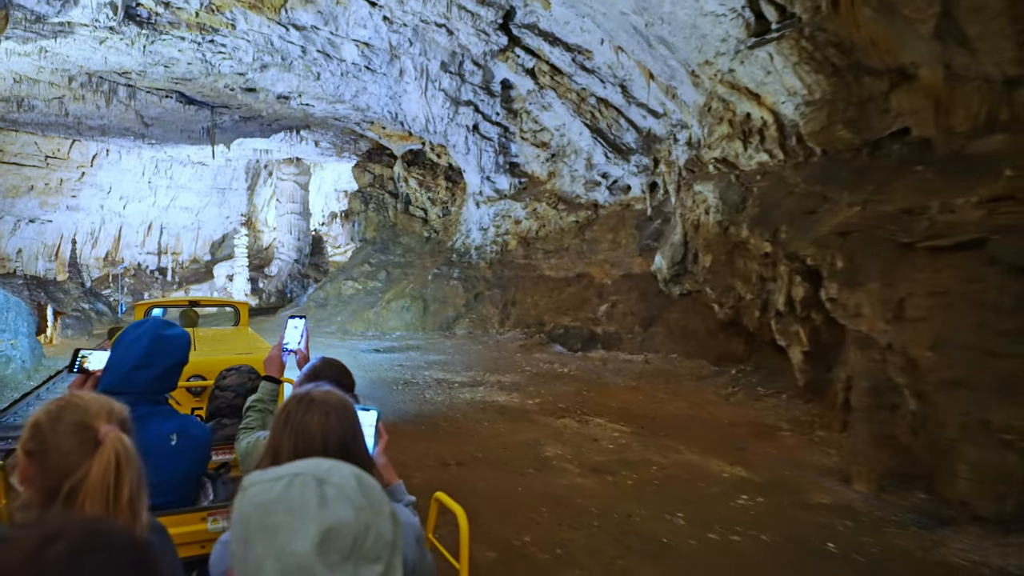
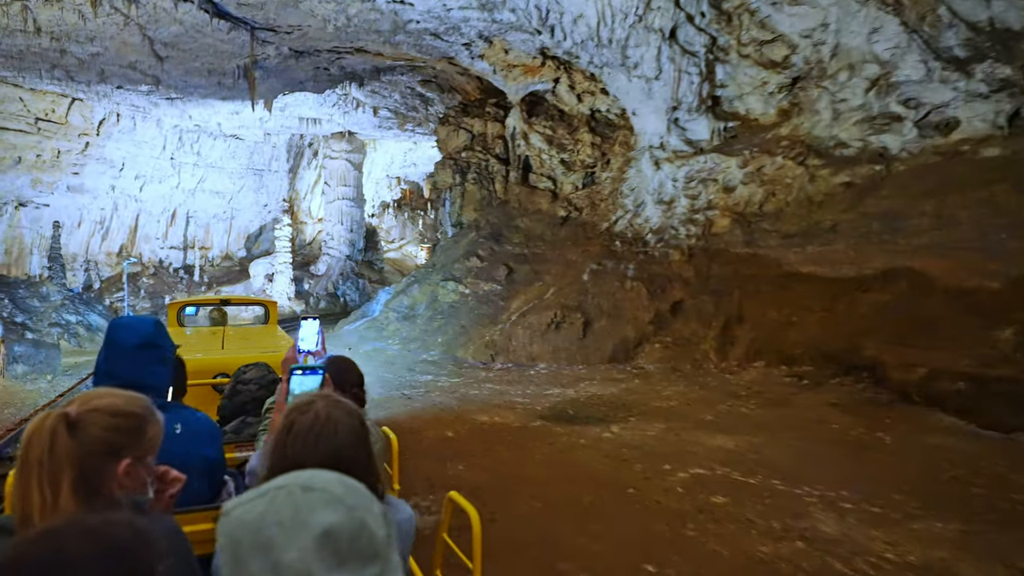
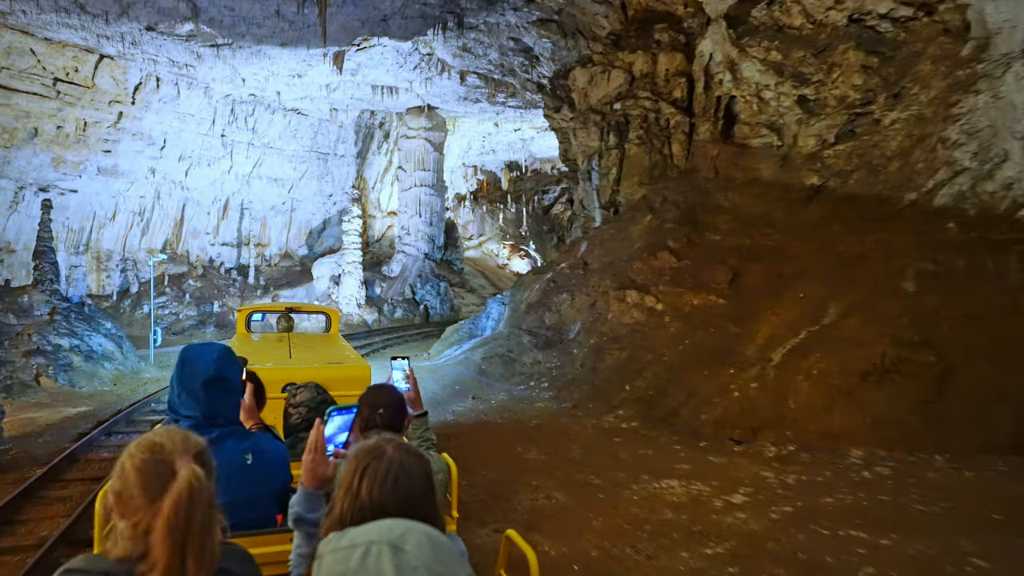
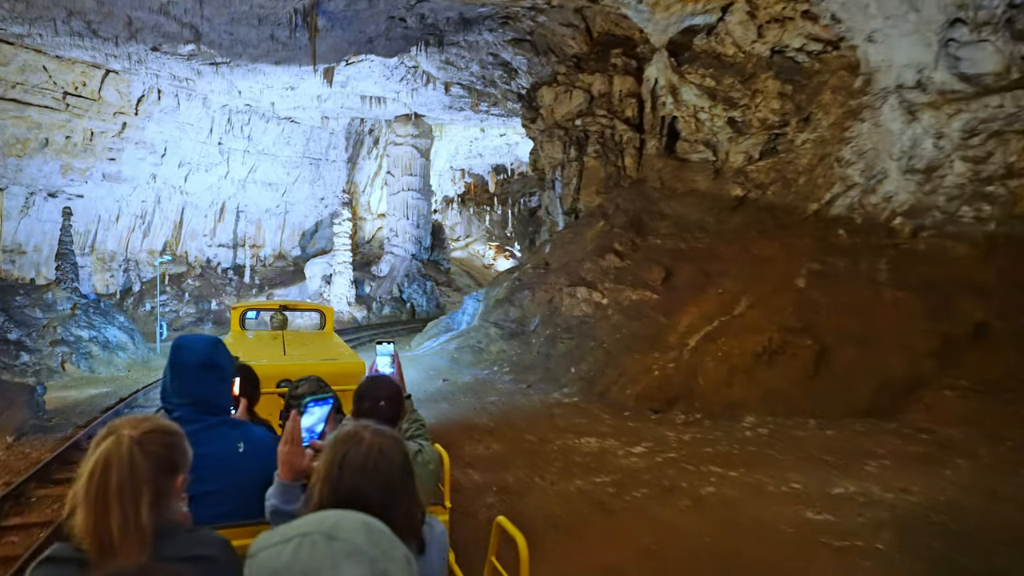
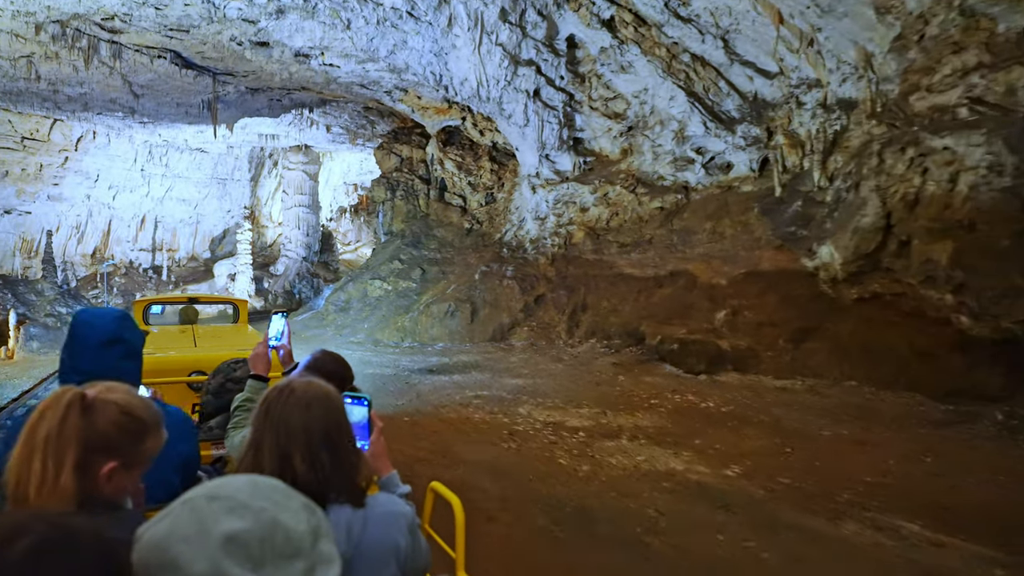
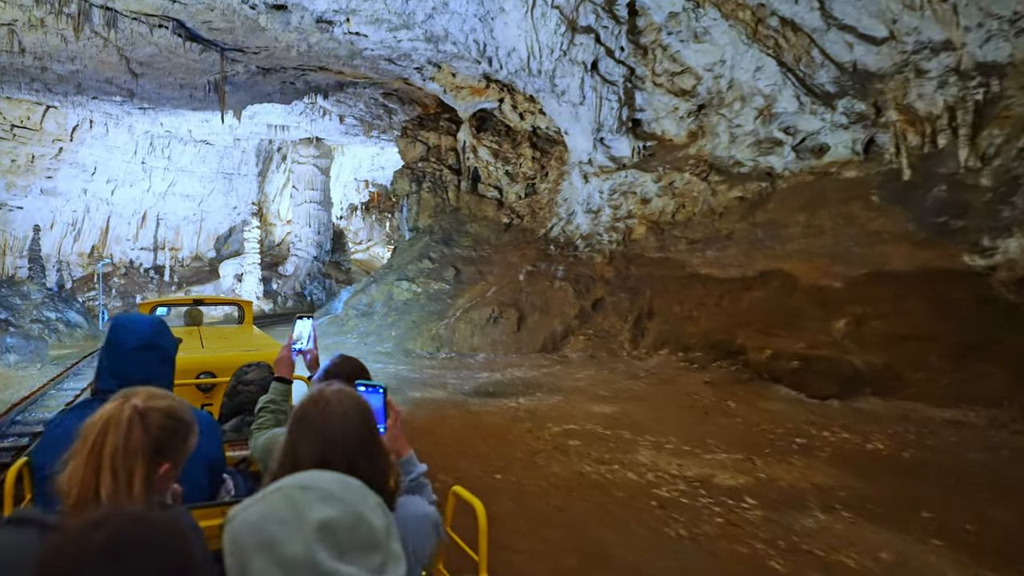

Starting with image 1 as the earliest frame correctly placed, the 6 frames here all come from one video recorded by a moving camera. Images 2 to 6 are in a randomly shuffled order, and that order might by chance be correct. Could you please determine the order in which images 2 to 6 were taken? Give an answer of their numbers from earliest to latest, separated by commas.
5, 6, 2, 4, 3
